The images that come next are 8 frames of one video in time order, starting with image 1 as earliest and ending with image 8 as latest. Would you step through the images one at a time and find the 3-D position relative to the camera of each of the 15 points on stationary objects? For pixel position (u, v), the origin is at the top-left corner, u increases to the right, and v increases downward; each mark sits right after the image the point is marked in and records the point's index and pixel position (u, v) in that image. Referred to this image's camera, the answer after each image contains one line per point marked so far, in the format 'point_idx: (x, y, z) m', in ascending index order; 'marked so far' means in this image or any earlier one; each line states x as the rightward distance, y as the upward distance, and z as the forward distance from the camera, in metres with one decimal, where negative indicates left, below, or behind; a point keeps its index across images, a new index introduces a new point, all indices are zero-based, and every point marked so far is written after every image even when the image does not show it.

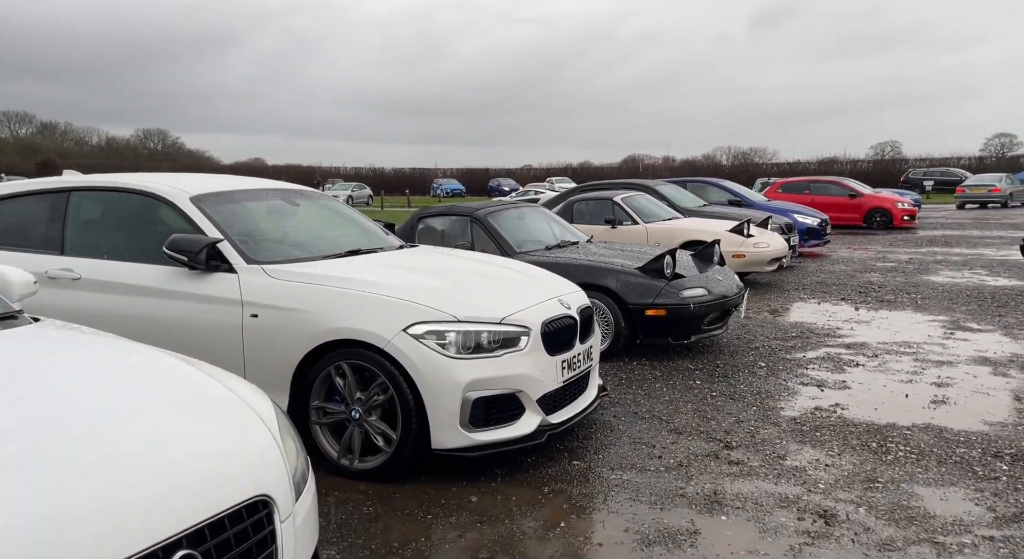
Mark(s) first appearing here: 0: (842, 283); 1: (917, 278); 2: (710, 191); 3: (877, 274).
0: (+4.5, -0.1, +9.3) m
1: (+5.6, -0.1, +9.5) m
2: (+4.1, +1.9, +14.2) m
3: (+5.3, 0.0, +10.0) m
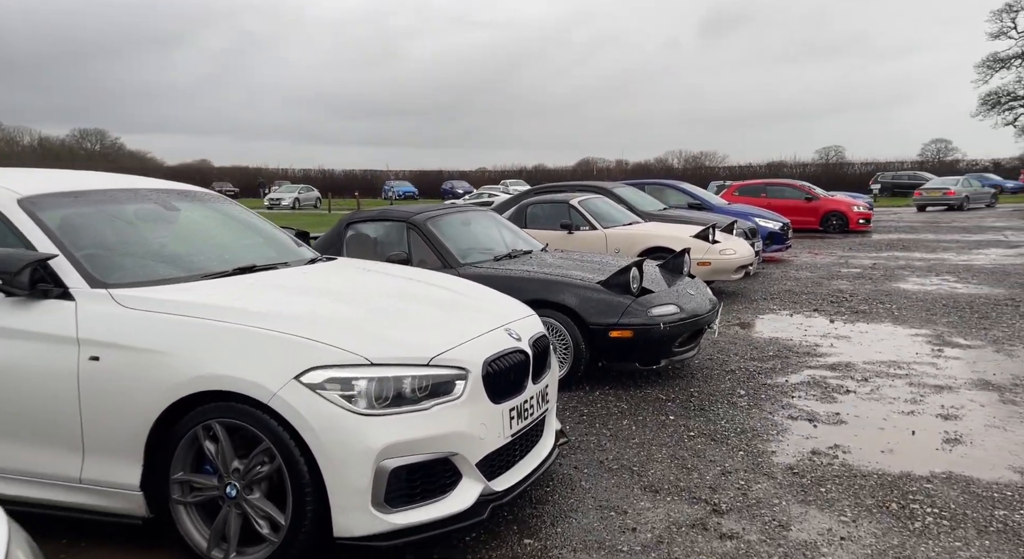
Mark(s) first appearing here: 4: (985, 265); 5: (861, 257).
0: (+3.8, -0.2, +8.8) m
1: (+4.9, -0.2, +9.0) m
2: (+3.1, +1.7, +13.7) m
3: (+4.6, -0.1, +9.6) m
4: (+7.6, +0.2, +11.1) m
5: (+6.7, +0.4, +13.3) m
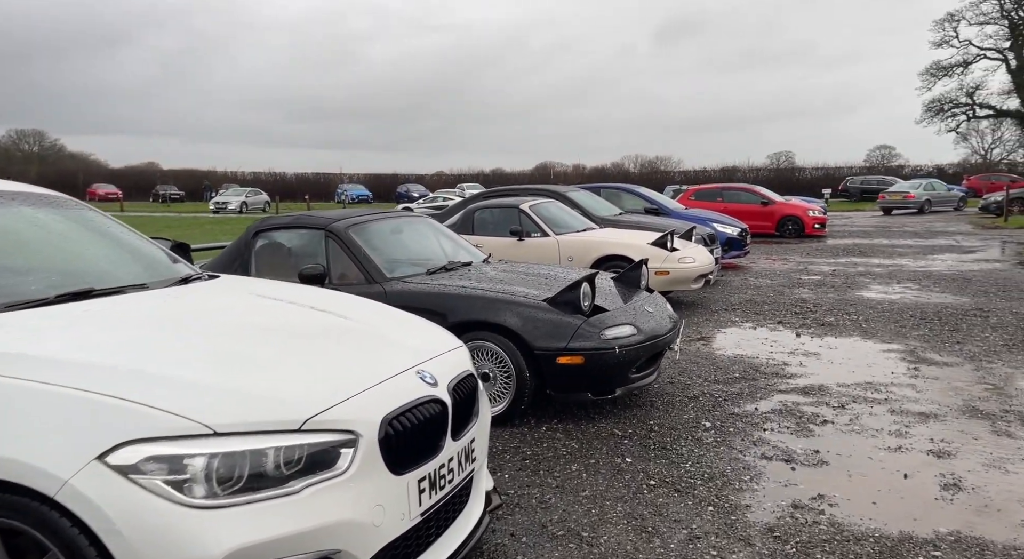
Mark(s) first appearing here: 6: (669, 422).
0: (+3.2, -0.3, +8.4) m
1: (+4.2, -0.3, +8.7) m
2: (+2.2, +1.6, +13.2) m
3: (+3.9, -0.2, +9.2) m
4: (+6.8, 0.0, +10.9) m
5: (+5.8, +0.2, +13.0) m
6: (+0.9, -0.8, +4.1) m
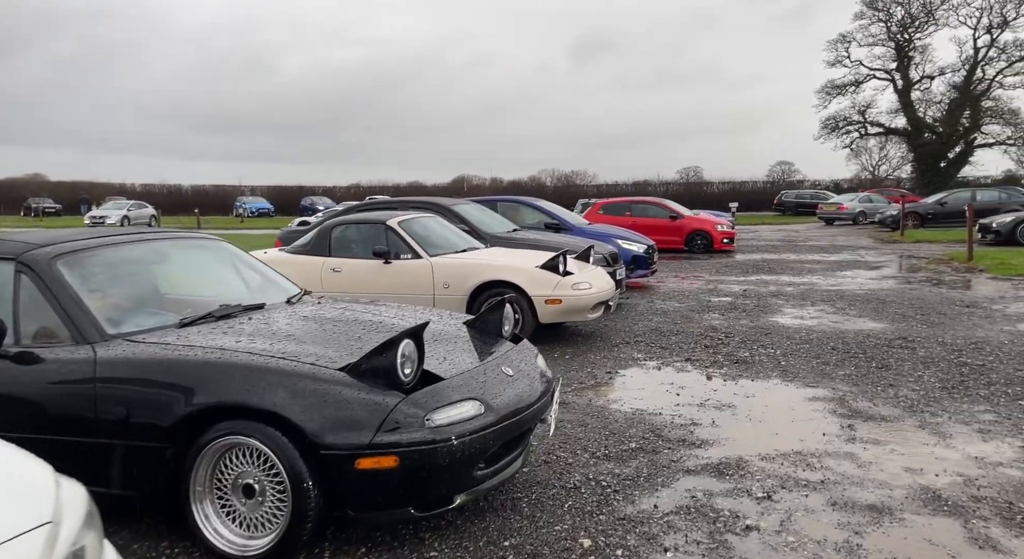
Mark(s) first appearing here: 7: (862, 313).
0: (+1.8, -0.6, +7.3) m
1: (+2.8, -0.5, +7.7) m
2: (+0.2, +1.2, +12.1) m
3: (+2.4, -0.5, +8.2) m
4: (+5.1, -0.2, +10.2) m
5: (+3.9, -0.1, +12.3) m
6: (+0.1, -1.1, +2.8) m
7: (+4.4, -0.5, +8.7) m
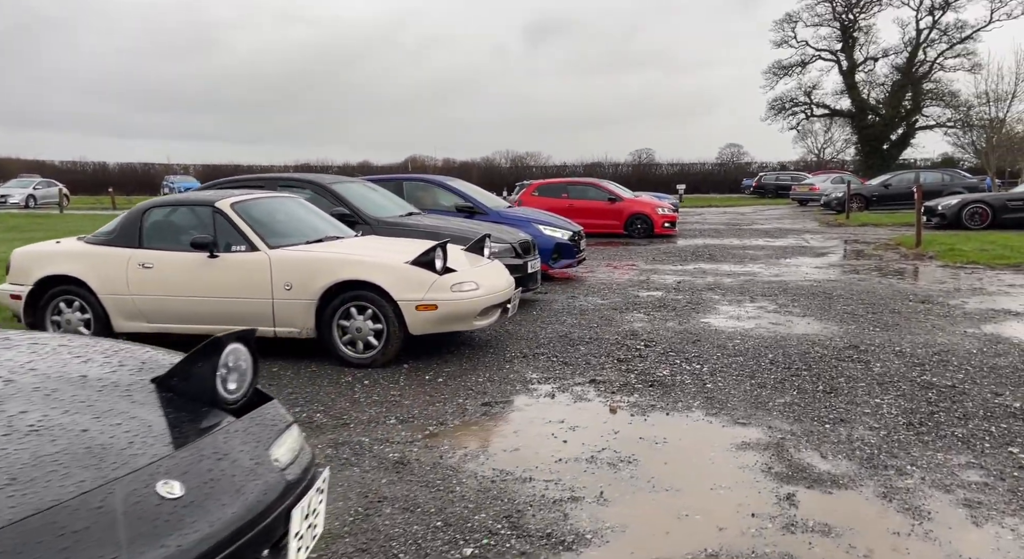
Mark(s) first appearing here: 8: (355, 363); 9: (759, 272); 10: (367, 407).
0: (+0.7, -0.6, +6.0) m
1: (+1.7, -0.5, +6.5) m
2: (-1.2, +1.4, +10.6) m
3: (+1.3, -0.5, +7.0) m
4: (+3.8, -0.1, +9.1) m
5: (+2.4, +0.1, +11.1) m
6: (-0.7, -1.2, +1.4) m
7: (+3.2, -0.4, +7.6) m
8: (-1.1, -0.6, +5.0) m
9: (+4.1, +0.2, +11.4) m
10: (-0.8, -0.8, +4.1) m
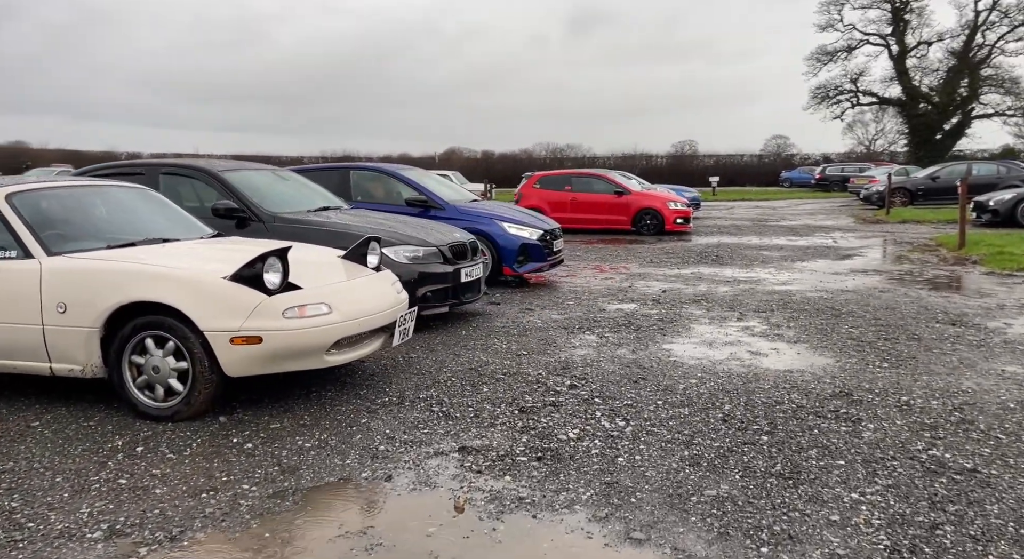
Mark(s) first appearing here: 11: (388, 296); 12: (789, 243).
0: (-0.1, -0.7, +4.7) m
1: (+0.9, -0.6, +5.1) m
2: (-1.7, +1.3, +9.3) m
3: (+0.6, -0.6, +5.6) m
4: (+3.2, -0.3, +7.6) m
5: (+1.9, 0.0, +9.6) m
6: (-1.8, -1.3, +0.1) m
7: (+2.5, -0.5, +6.1) m
8: (-2.0, -0.7, +3.7) m
9: (+3.6, +0.1, +9.9) m
10: (-1.7, -0.9, +2.9) m
11: (-0.8, -0.1, +4.6) m
12: (+6.2, +0.8, +15.5) m
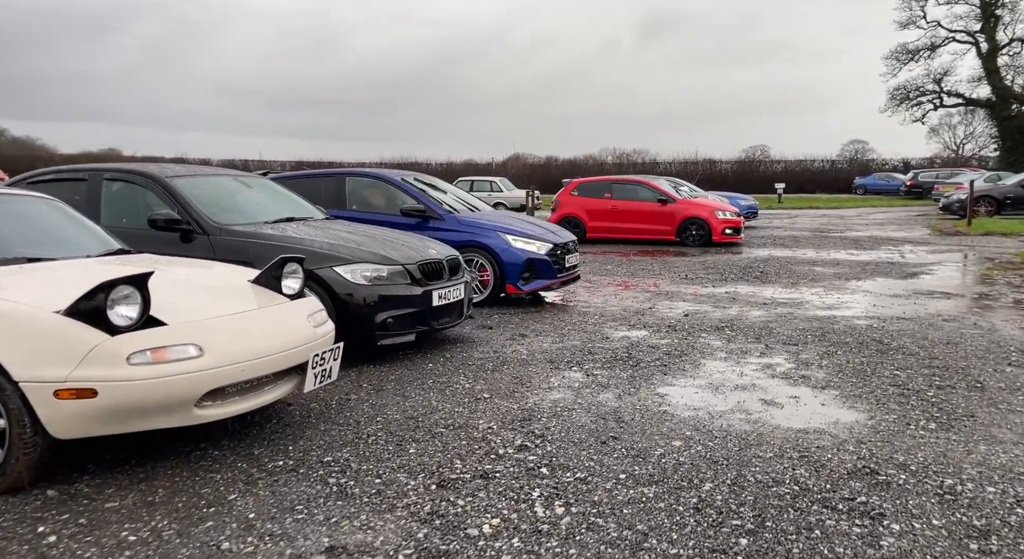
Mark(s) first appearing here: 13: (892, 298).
0: (-0.4, -0.9, +3.8) m
1: (+0.6, -0.9, +4.2) m
2: (-1.6, +1.1, +8.6) m
3: (+0.3, -0.8, +4.7) m
4: (+3.1, -0.5, +6.4) m
5: (+2.0, -0.3, +8.6) m
6: (-2.5, -1.5, -0.6) m
7: (+2.3, -0.8, +5.0) m
8: (-2.4, -0.9, +3.1) m
9: (+3.8, -0.2, +8.7) m
10: (-2.3, -1.1, +2.2) m
11: (-1.2, -0.3, +3.8) m
12: (+6.9, +0.5, +14.0) m
13: (+5.1, -0.2, +9.3) m
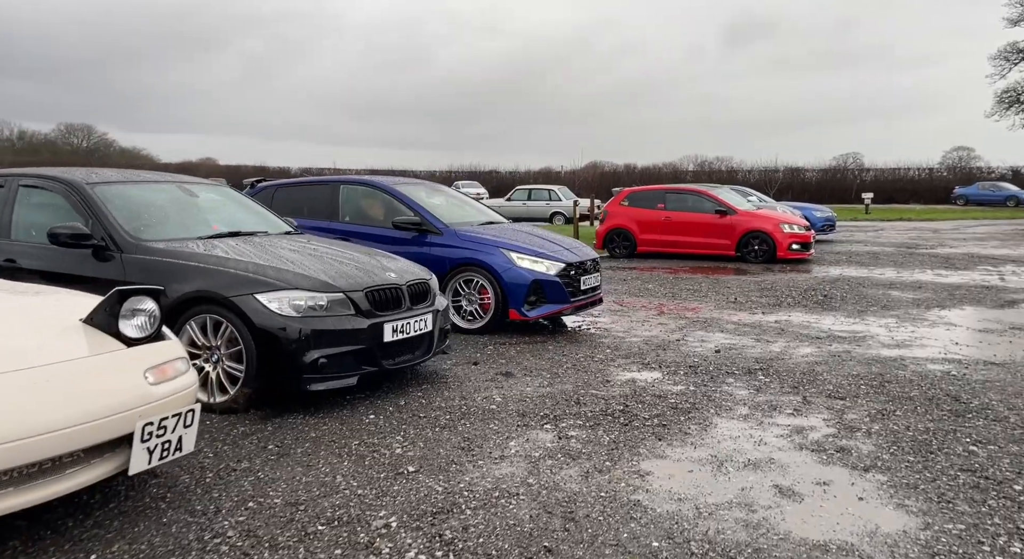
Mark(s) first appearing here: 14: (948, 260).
0: (-0.9, -1.1, +2.9) m
1: (+0.2, -1.1, +3.1) m
2: (-1.5, +0.9, +7.8) m
3: (-0.1, -1.0, +3.6) m
4: (+2.9, -0.8, +5.1) m
5: (+2.1, -0.6, +7.3) m
6: (-3.5, -1.6, -1.3) m
7: (+1.9, -1.1, +3.7) m
8: (-2.9, -1.0, +2.3) m
9: (+3.8, -0.6, +7.2) m
10: (-2.9, -1.2, +1.4) m
11: (-1.6, -0.5, +2.9) m
12: (+7.5, 0.0, +12.2) m
13: (+5.3, -0.6, +7.7) m
14: (+9.8, +0.5, +15.5) m
